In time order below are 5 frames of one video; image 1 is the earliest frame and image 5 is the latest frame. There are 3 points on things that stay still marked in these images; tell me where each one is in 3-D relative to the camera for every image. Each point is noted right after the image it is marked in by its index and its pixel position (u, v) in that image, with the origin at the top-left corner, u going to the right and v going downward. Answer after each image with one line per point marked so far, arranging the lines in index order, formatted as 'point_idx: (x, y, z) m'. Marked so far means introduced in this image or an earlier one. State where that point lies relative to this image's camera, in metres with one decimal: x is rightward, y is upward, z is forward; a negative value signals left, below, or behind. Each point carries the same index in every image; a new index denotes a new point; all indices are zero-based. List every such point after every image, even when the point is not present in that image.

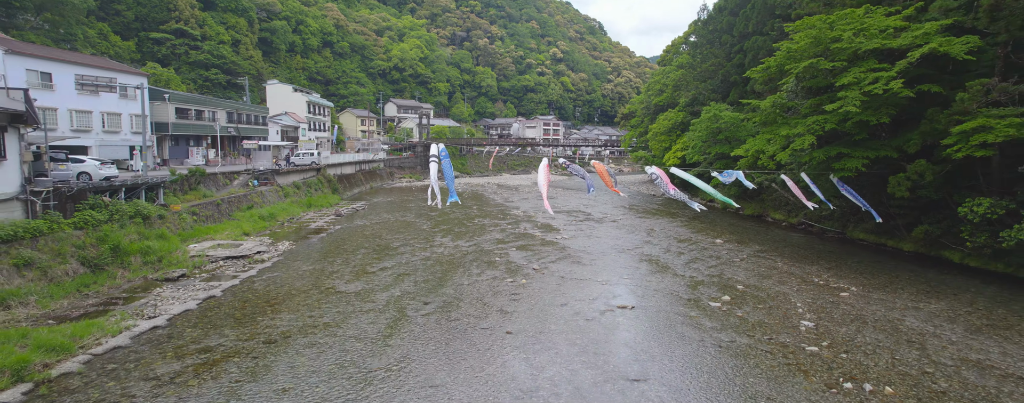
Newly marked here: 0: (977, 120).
0: (+7.9, +1.4, +7.7) m
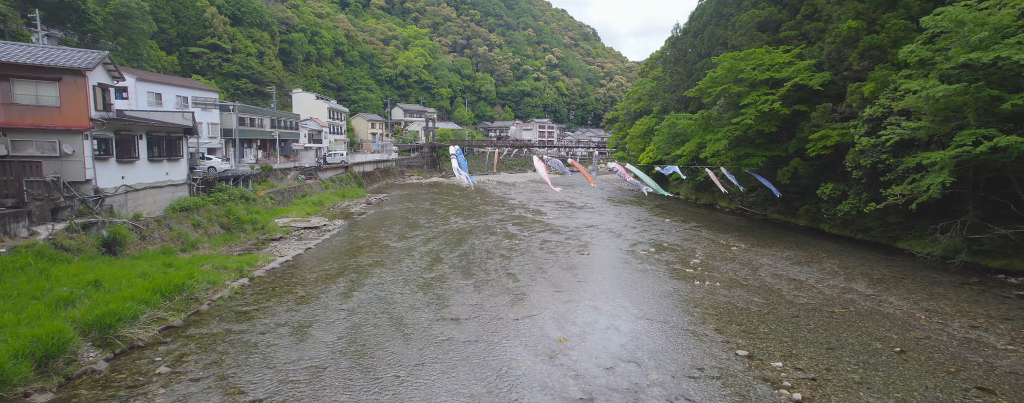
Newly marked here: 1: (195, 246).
0: (+7.8, +1.8, +11.8) m
1: (-6.8, -0.9, +10.2) m
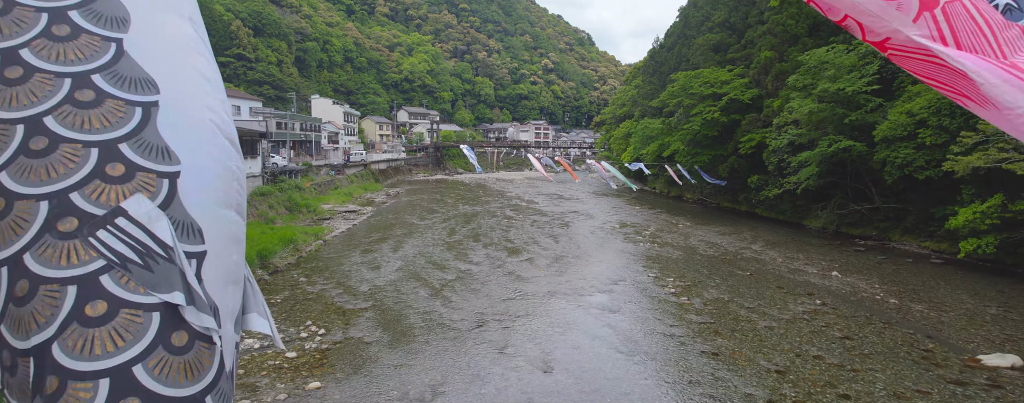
0: (+7.7, +2.2, +15.4) m
1: (-6.9, -0.5, +13.7) m
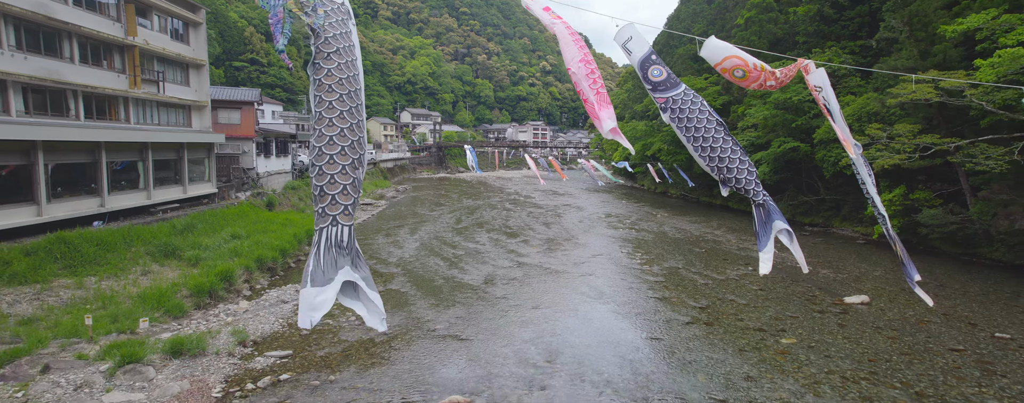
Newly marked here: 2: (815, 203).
0: (+7.7, +2.4, +17.5) m
1: (-6.9, -0.3, +15.8) m
2: (+9.2, -0.1, +14.4) m
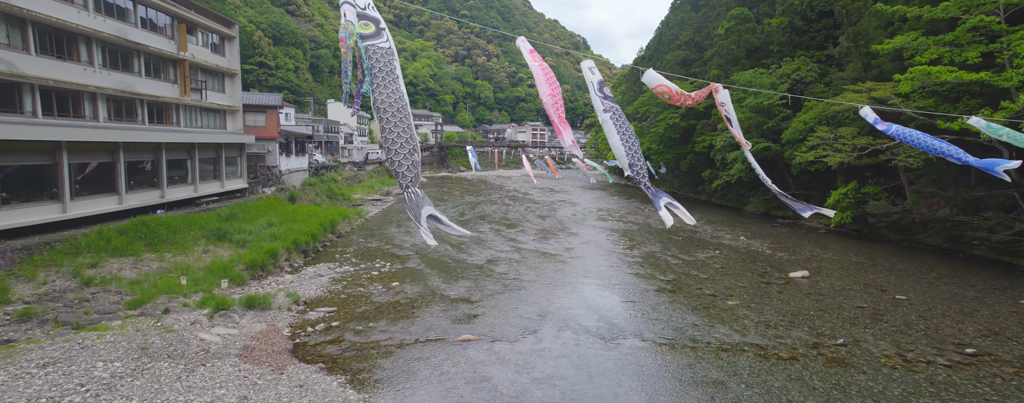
0: (+7.6, +2.6, +18.9) m
1: (-6.9, -0.2, +17.1) m
2: (+9.1, +0.1, +15.8) m
